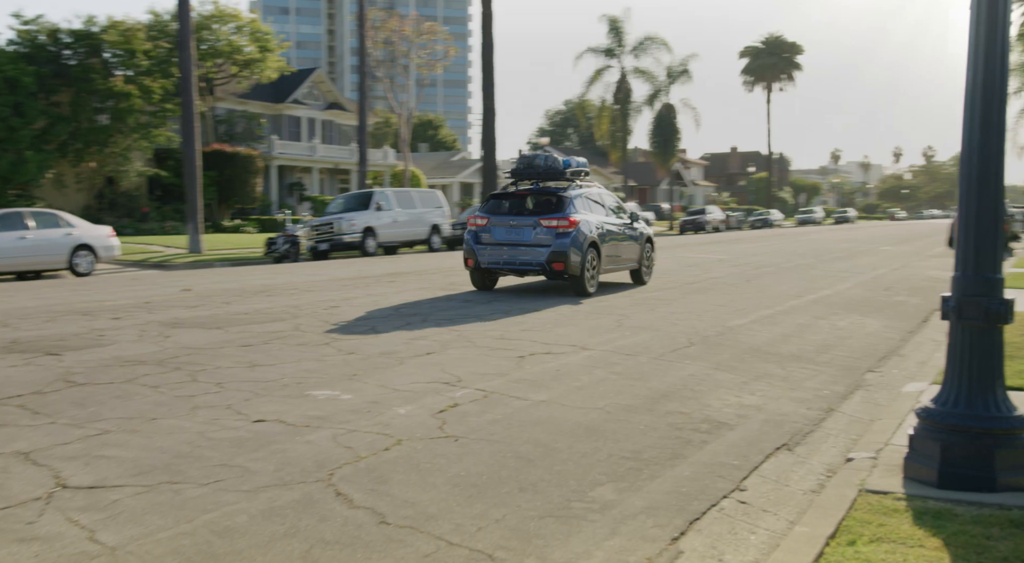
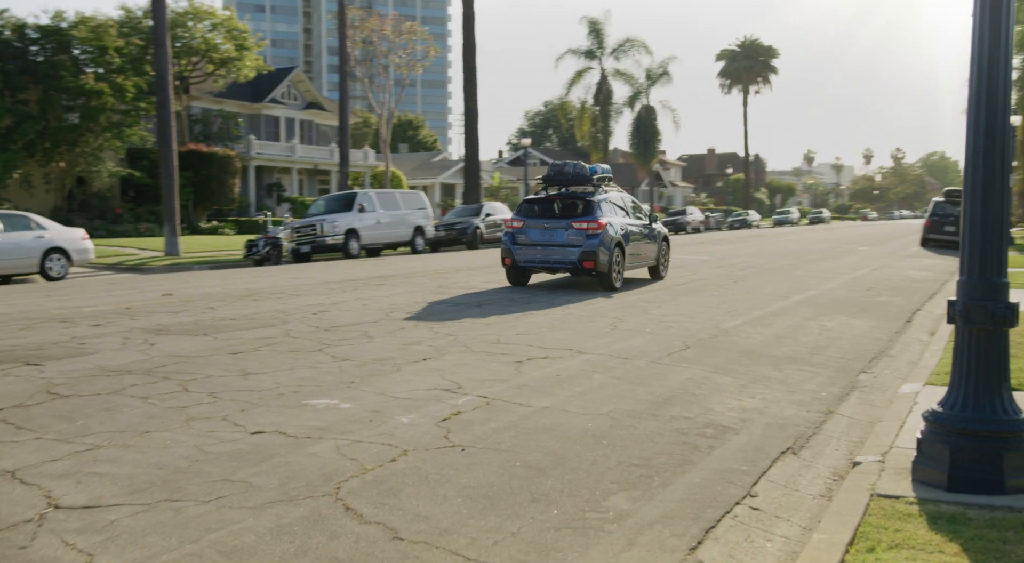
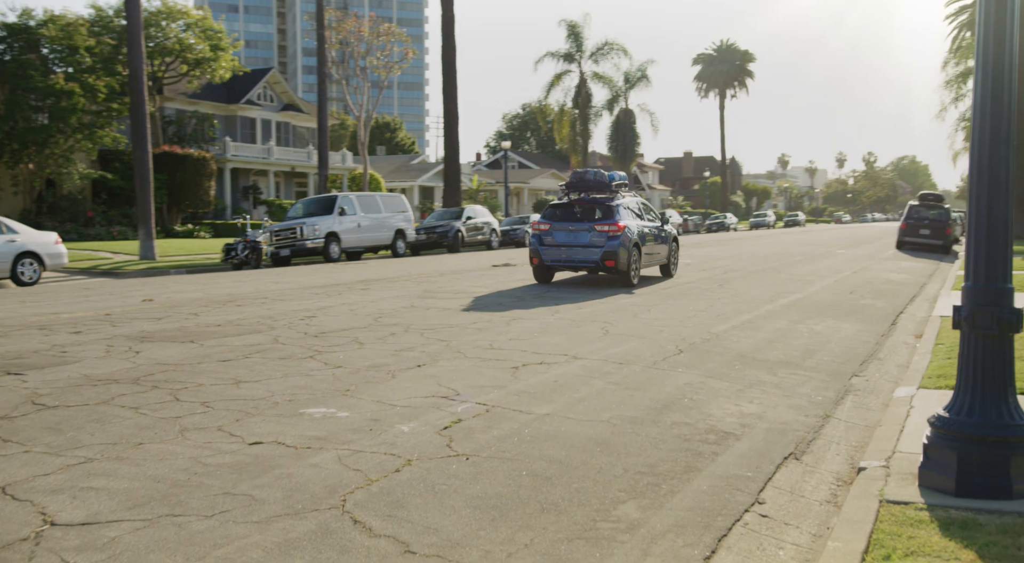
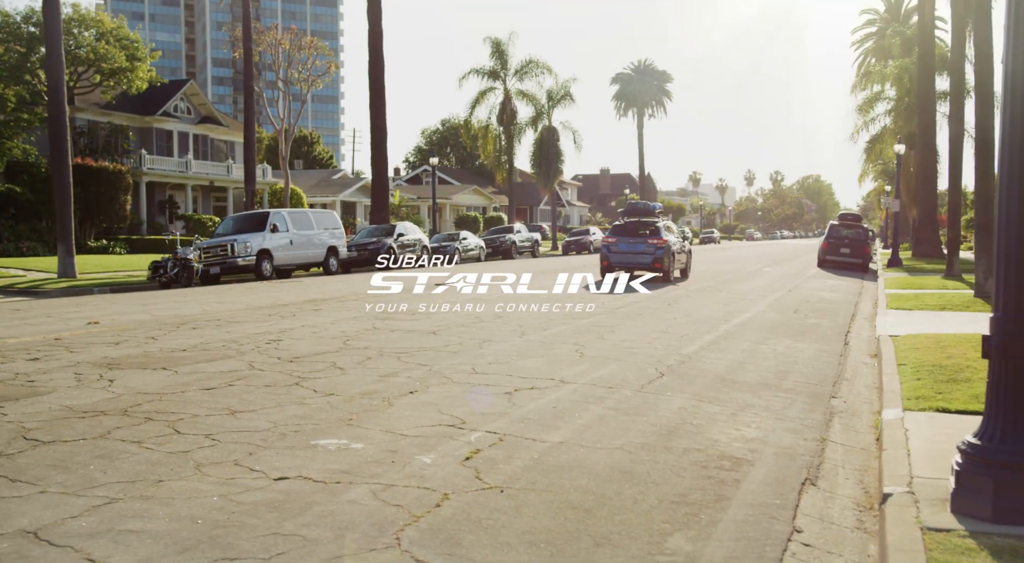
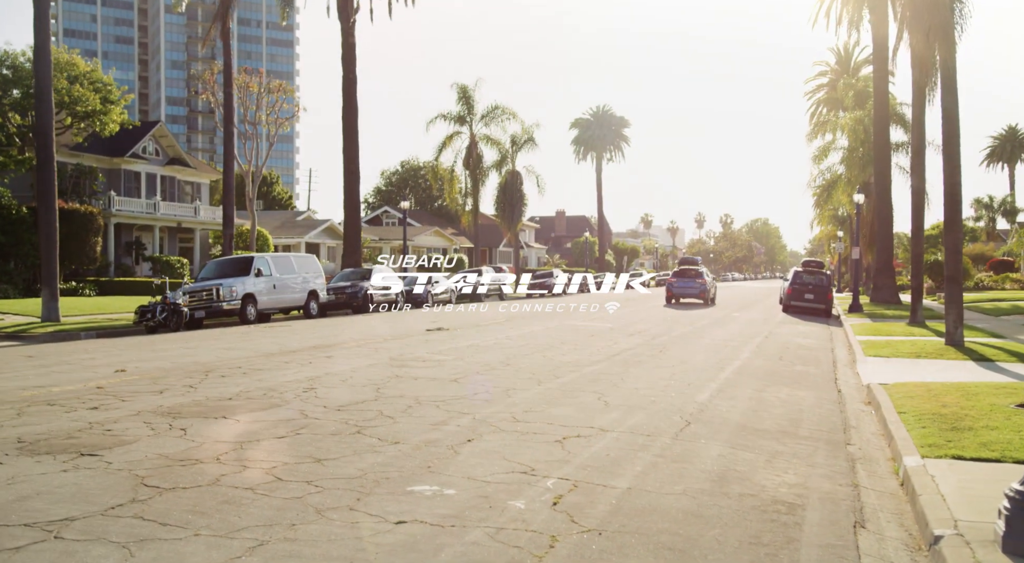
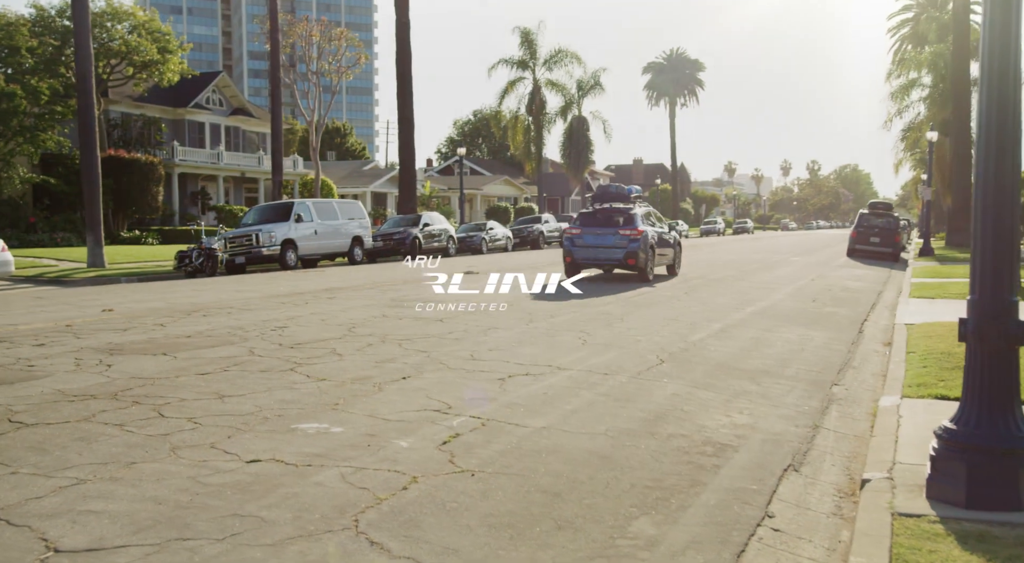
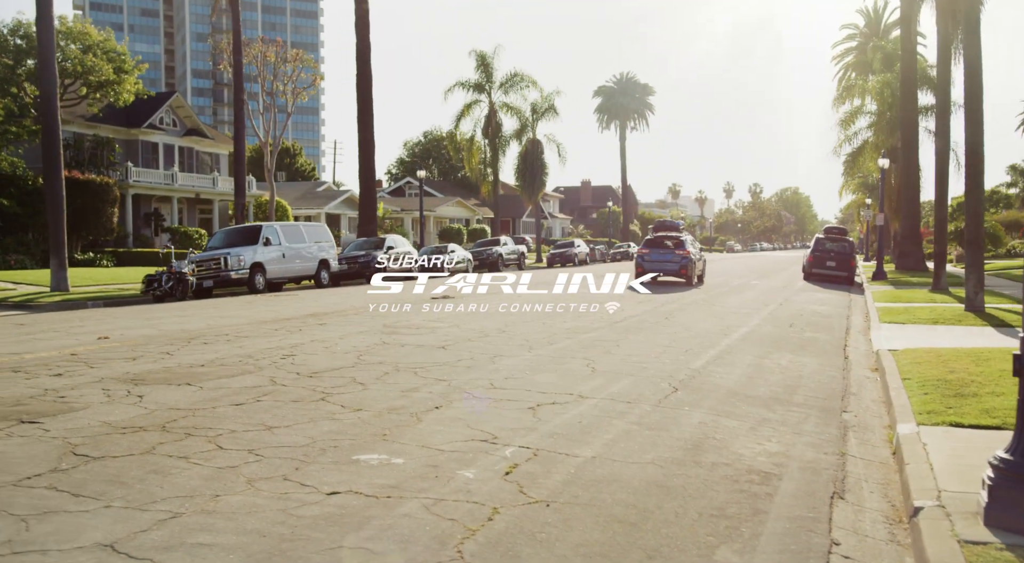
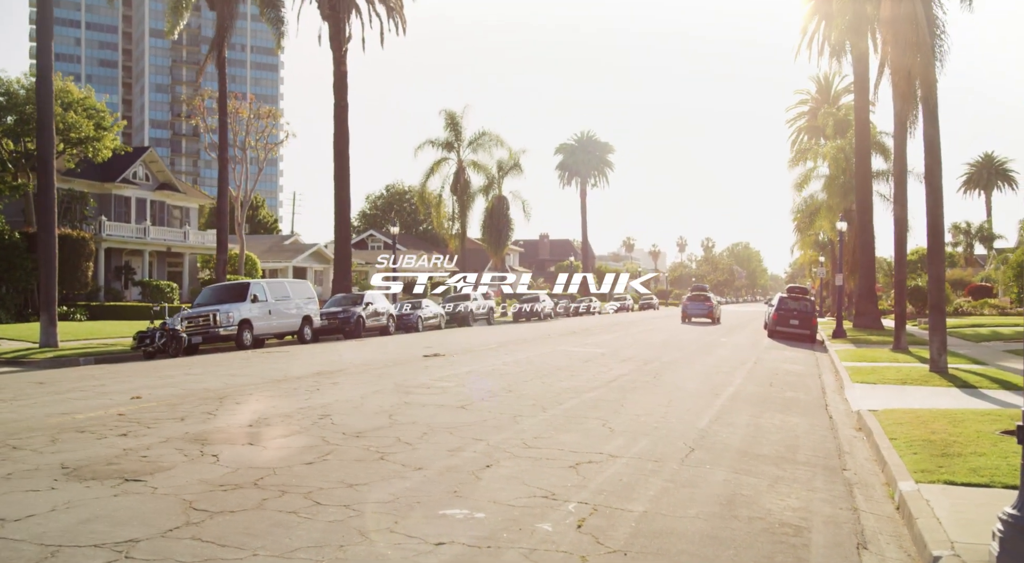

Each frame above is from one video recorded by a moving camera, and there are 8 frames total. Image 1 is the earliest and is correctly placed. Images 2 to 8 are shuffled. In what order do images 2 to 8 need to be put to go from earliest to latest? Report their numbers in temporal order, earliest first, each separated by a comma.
2, 3, 6, 4, 7, 5, 8
